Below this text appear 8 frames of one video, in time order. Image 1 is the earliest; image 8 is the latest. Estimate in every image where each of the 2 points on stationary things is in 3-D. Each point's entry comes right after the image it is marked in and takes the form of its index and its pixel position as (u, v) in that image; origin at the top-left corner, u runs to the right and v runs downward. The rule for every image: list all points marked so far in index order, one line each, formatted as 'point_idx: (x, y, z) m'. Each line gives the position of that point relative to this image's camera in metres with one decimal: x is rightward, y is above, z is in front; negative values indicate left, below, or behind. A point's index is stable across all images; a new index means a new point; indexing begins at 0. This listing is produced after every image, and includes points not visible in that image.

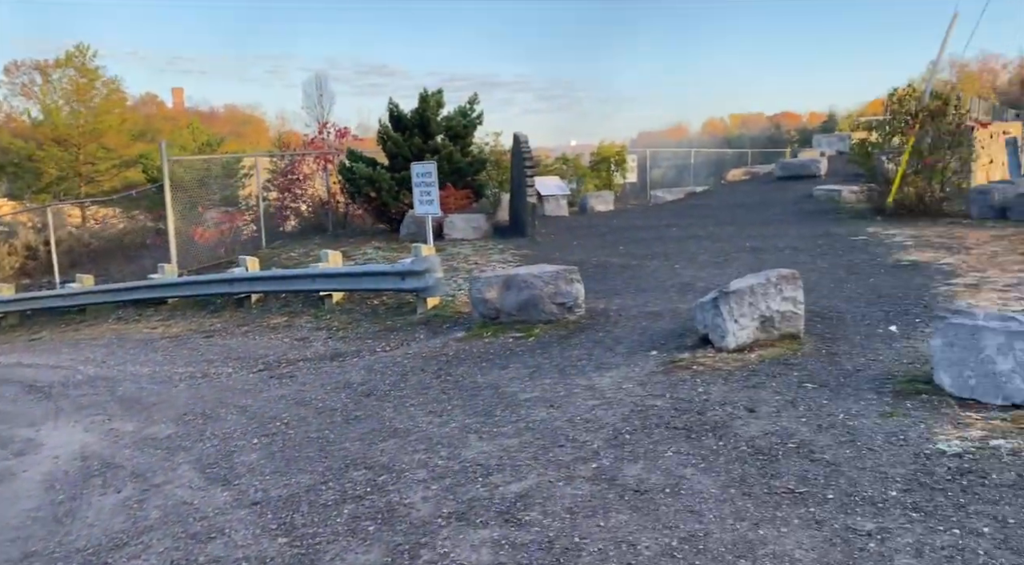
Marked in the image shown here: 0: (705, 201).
0: (+4.1, +1.7, +16.3) m
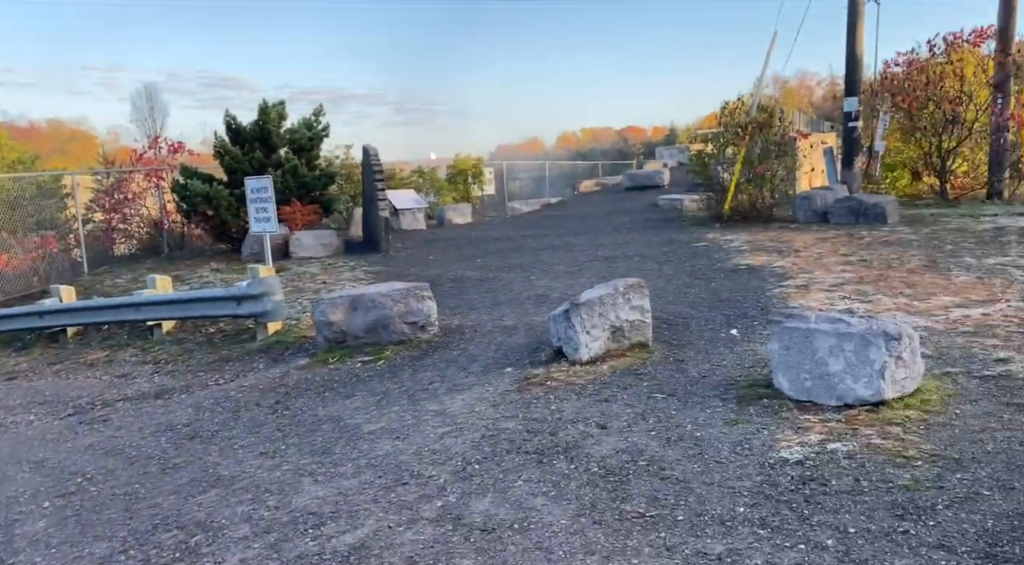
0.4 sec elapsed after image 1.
0: (+1.0, +1.5, +16.6) m
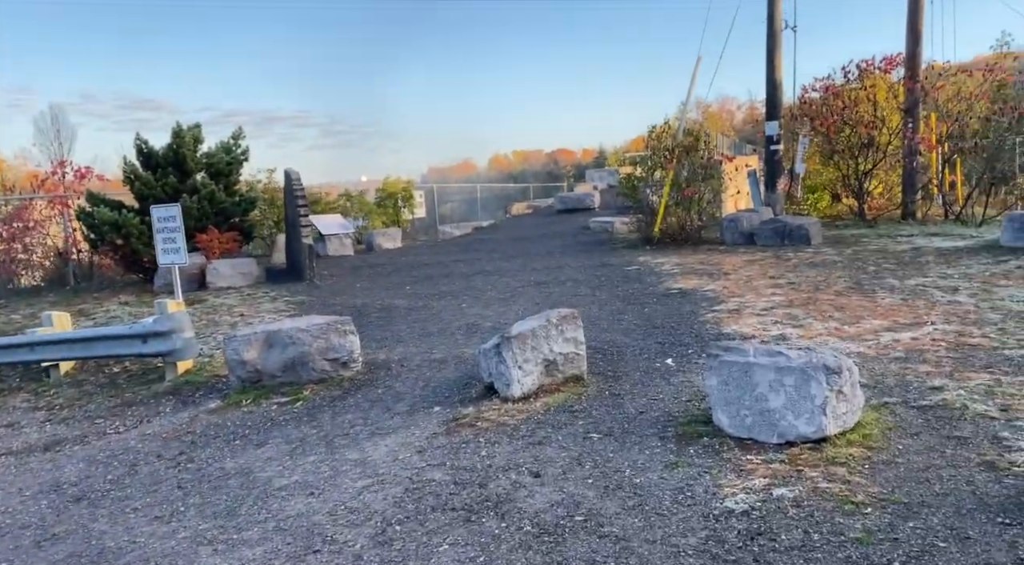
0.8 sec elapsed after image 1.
0: (-0.4, +1.0, +16.4) m
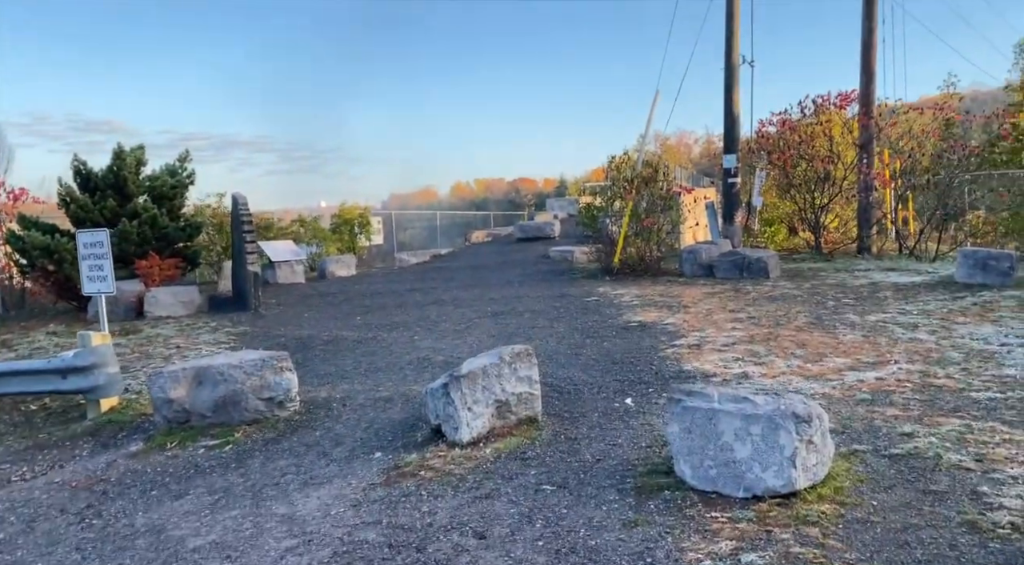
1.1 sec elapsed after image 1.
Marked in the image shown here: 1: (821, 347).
0: (-1.3, +0.4, +16.1) m
1: (+2.5, -0.5, +6.2) m
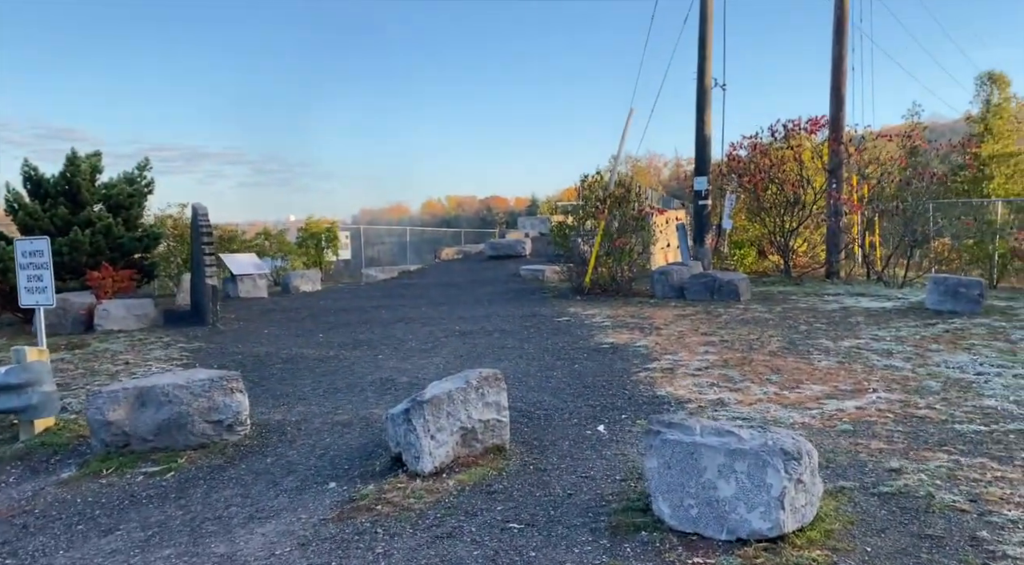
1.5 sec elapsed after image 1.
0: (-2.0, +0.1, +15.8) m
1: (+2.2, -0.7, +6.1) m
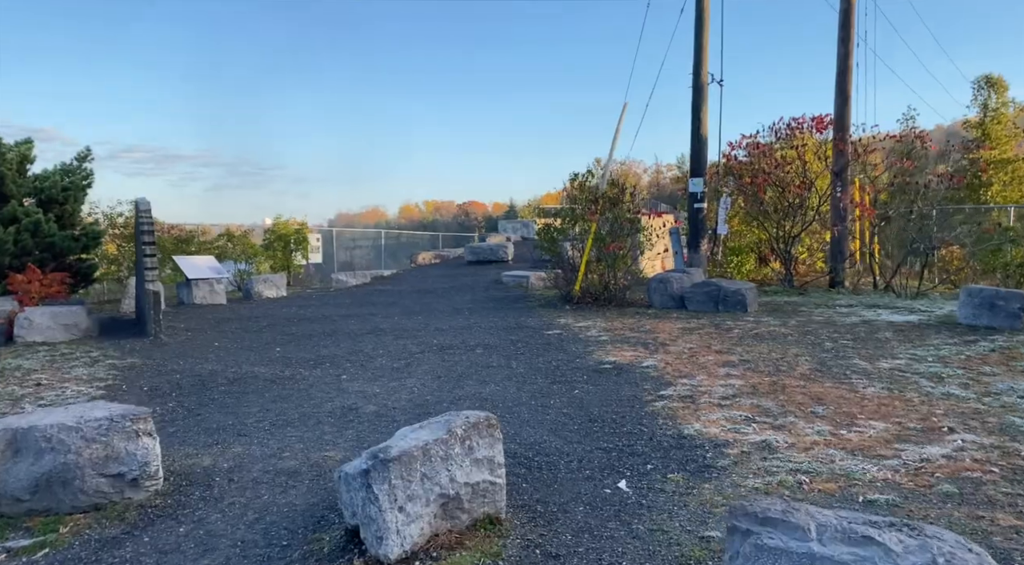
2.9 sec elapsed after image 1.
0: (-2.3, -0.1, +14.7) m
1: (+2.2, -0.8, +5.1) m
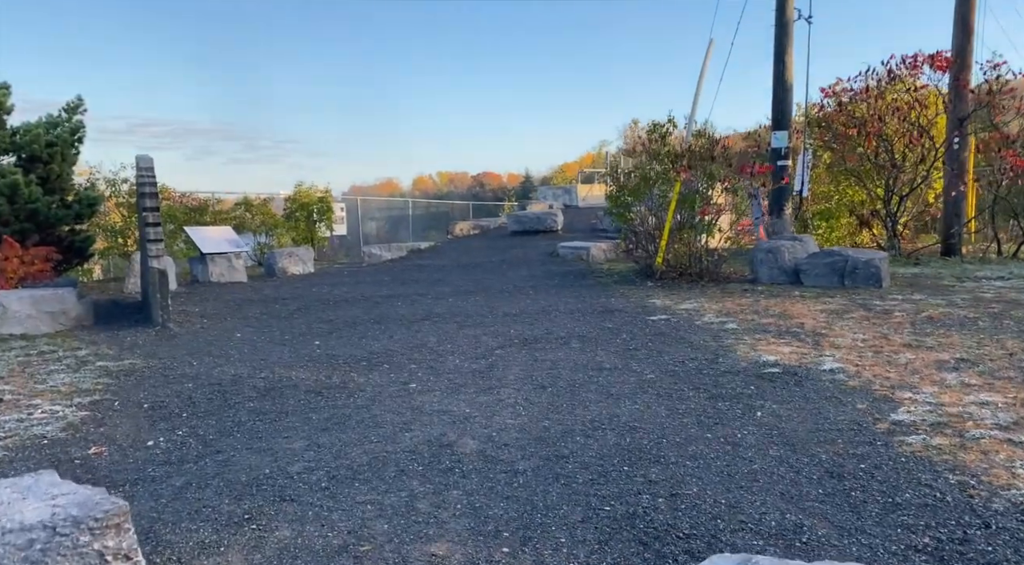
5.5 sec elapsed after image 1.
0: (-1.4, +0.4, +12.9) m
1: (+2.9, -0.7, +3.3) m
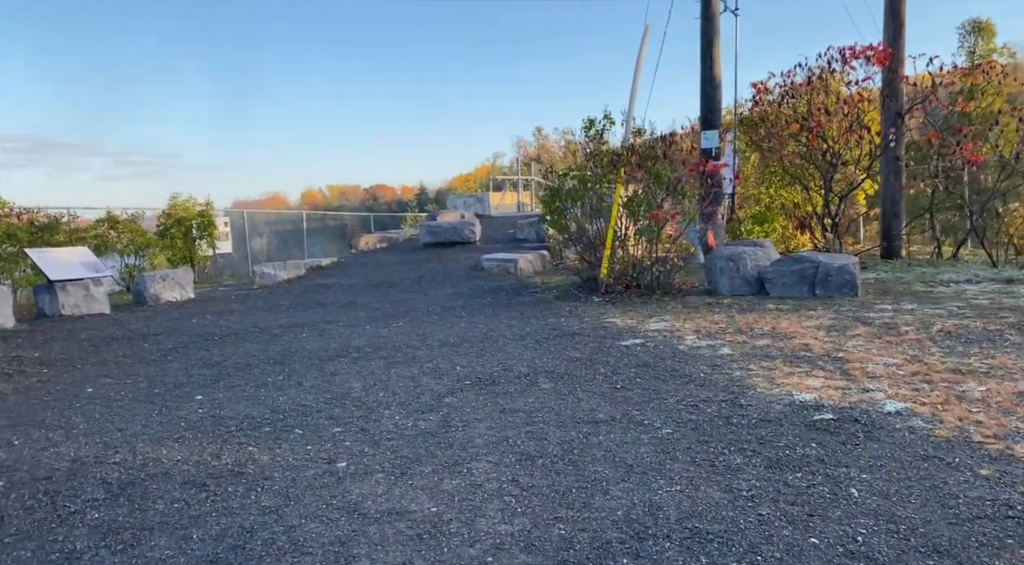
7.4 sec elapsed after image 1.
0: (-2.6, +0.1, +11.3) m
1: (+3.0, -0.7, +2.3) m
